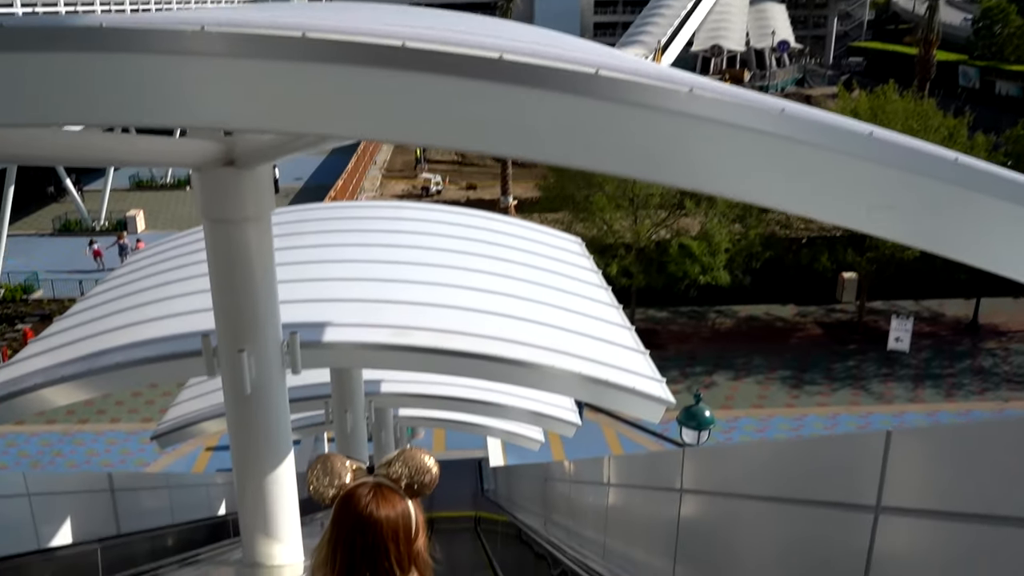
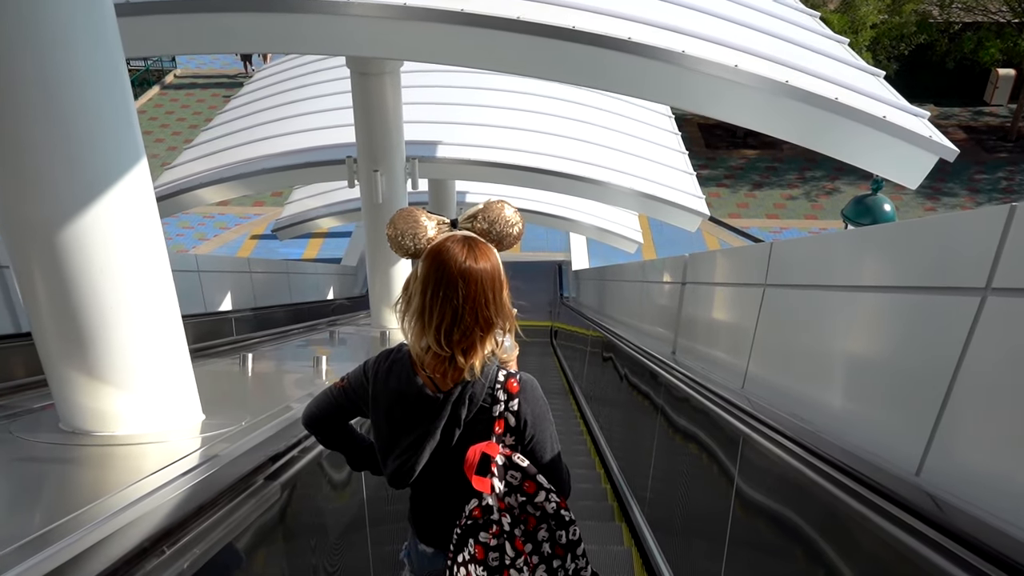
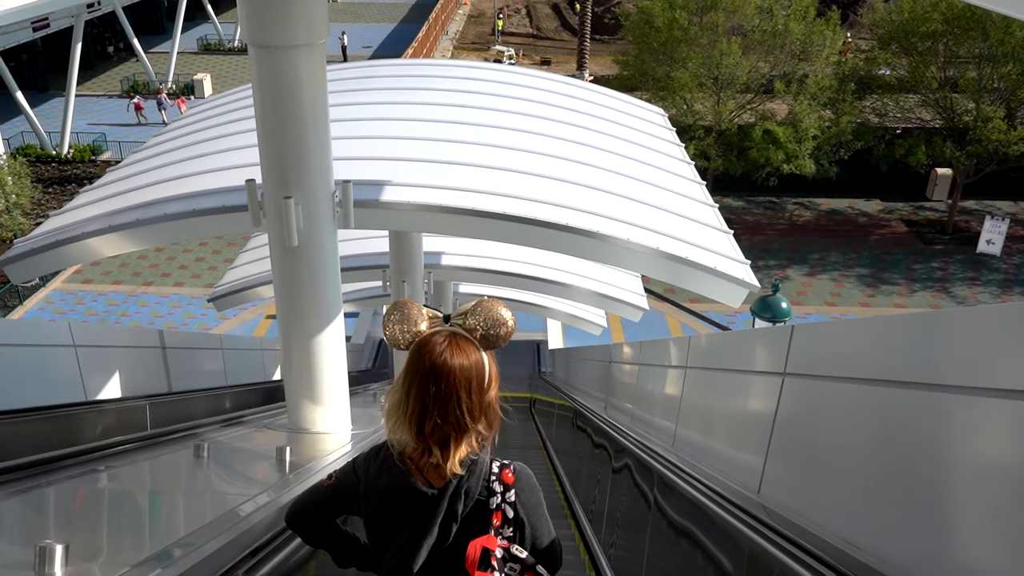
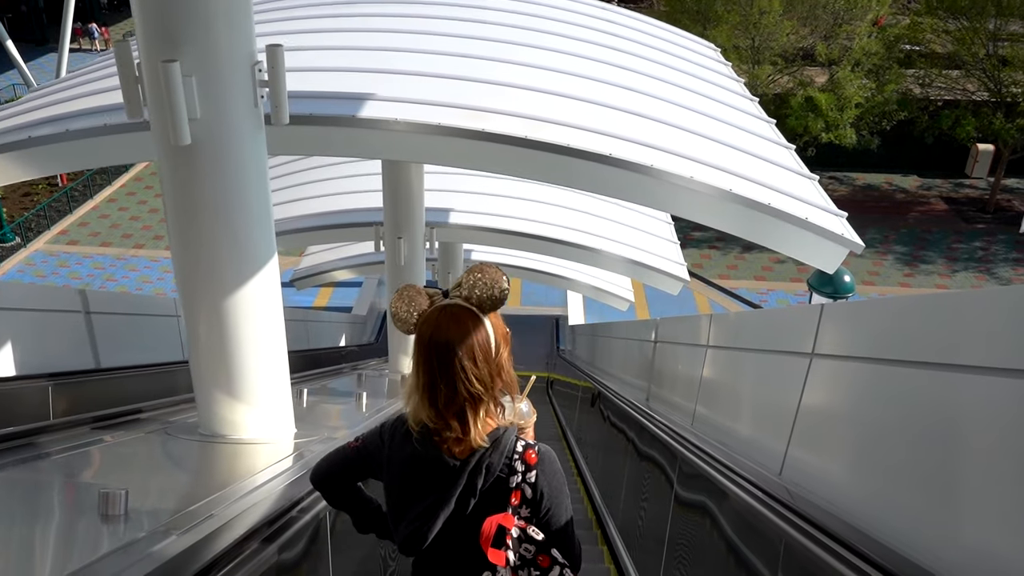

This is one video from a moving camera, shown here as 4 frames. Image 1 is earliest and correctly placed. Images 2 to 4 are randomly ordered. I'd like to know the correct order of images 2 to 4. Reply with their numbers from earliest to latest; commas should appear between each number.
3, 4, 2
